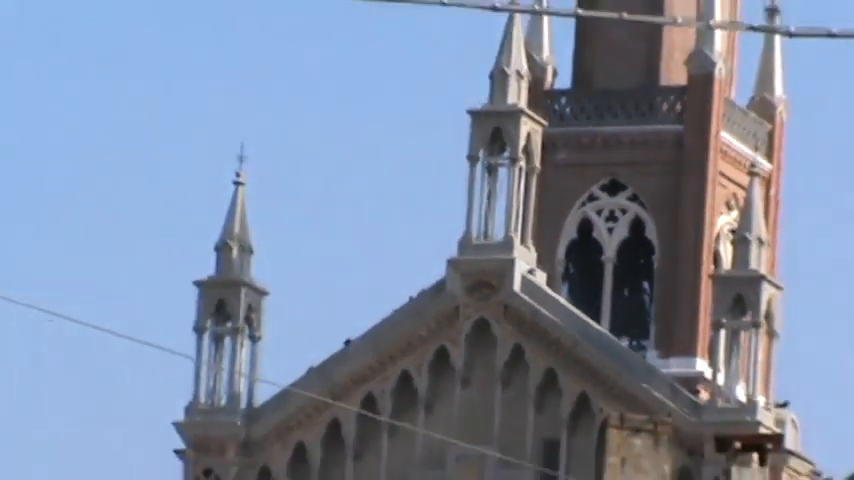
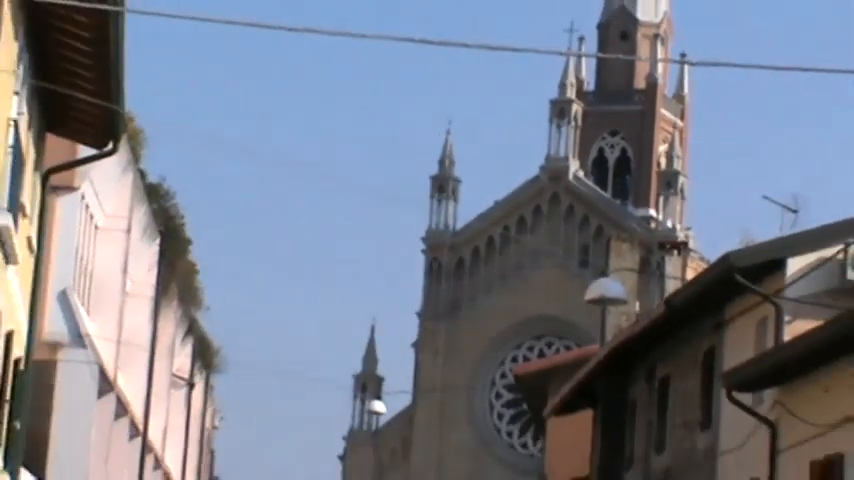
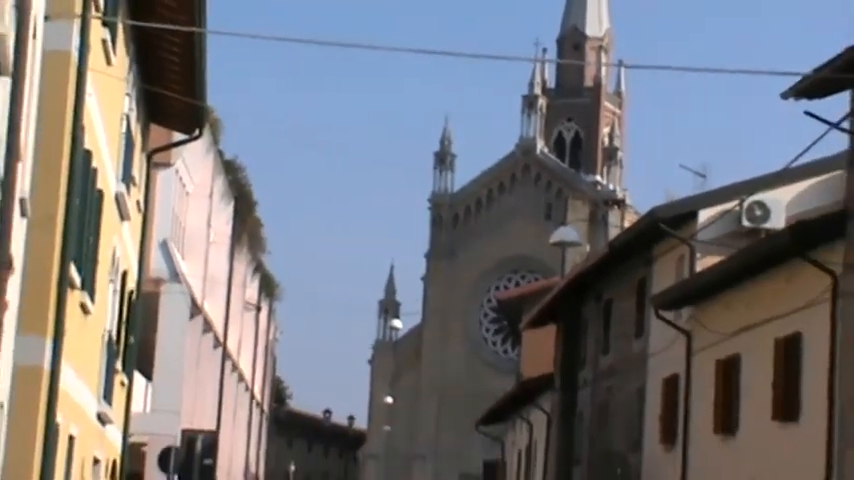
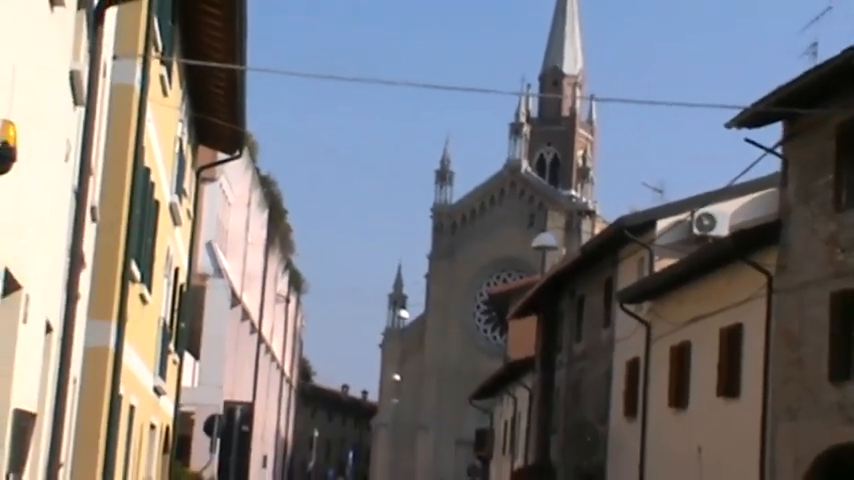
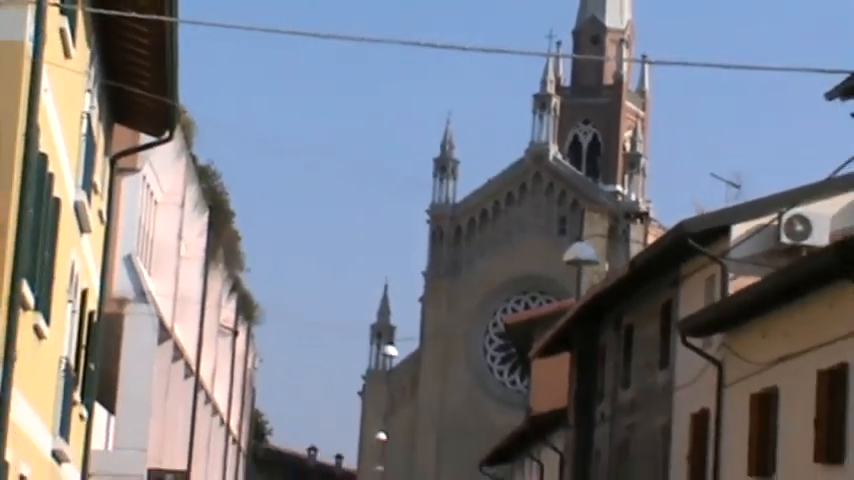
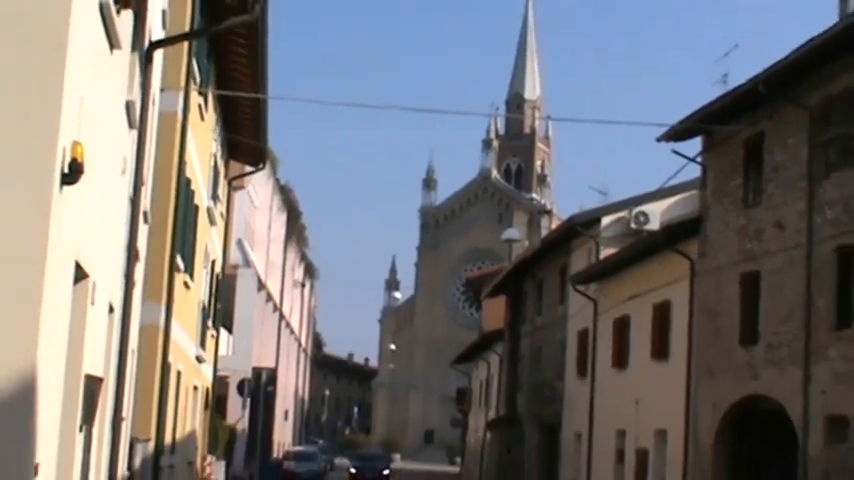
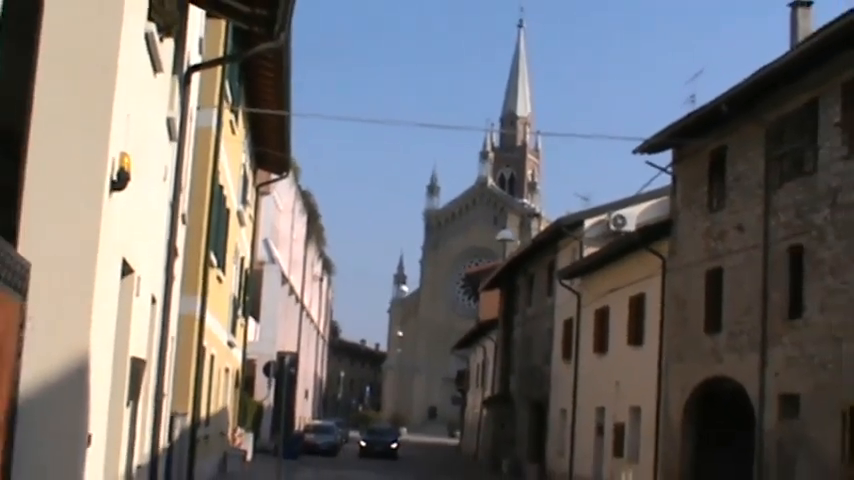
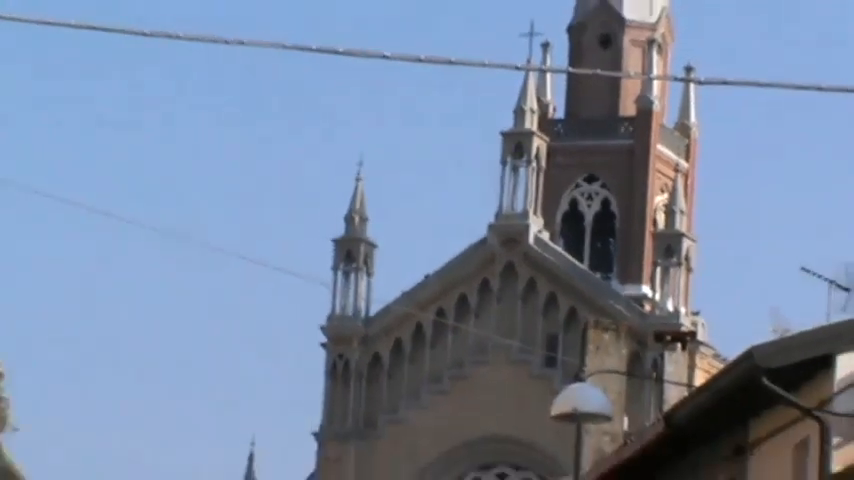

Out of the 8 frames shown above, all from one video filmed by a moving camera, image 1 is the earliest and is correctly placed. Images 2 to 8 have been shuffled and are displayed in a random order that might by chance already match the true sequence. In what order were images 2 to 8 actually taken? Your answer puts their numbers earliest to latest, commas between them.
8, 2, 5, 3, 4, 6, 7
